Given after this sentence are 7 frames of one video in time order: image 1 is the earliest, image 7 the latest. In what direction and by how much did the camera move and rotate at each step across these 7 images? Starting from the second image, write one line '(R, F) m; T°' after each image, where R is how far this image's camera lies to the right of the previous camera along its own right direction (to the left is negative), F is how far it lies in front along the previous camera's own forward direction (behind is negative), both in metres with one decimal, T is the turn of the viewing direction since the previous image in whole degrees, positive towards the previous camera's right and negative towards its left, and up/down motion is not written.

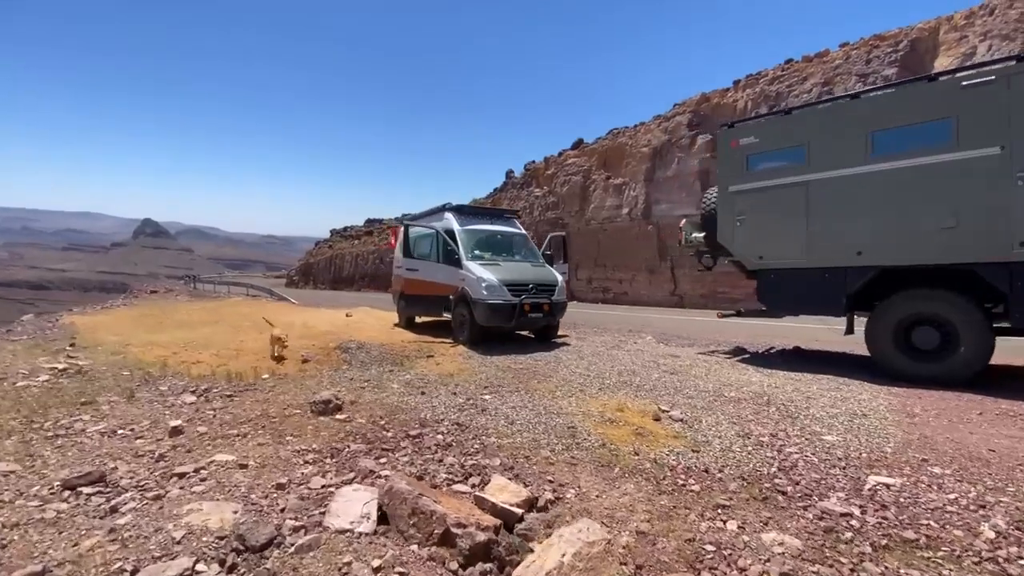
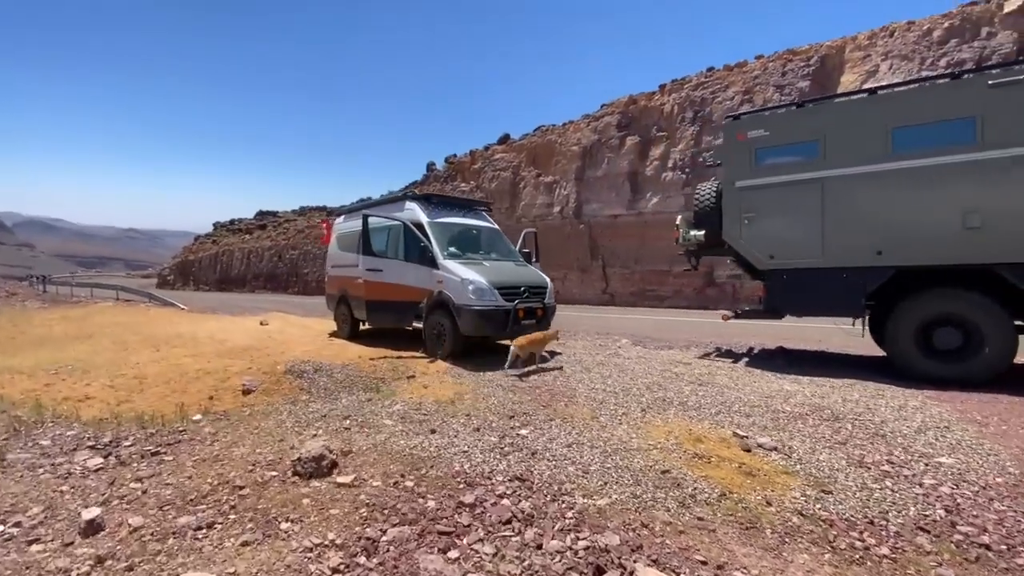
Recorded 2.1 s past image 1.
(-1.7, +1.7) m; +12°
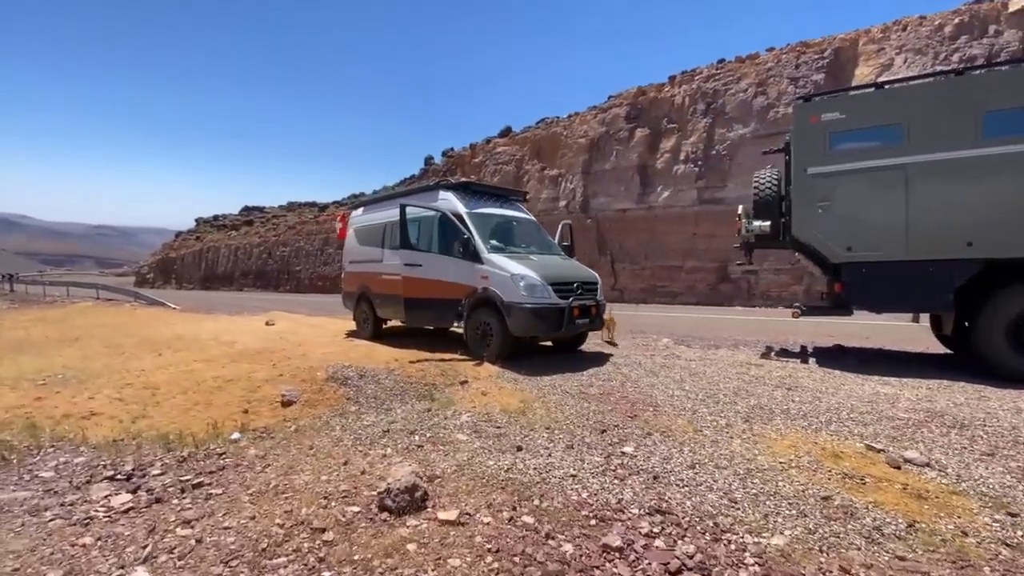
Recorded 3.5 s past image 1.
(-1.2, +0.8) m; +2°
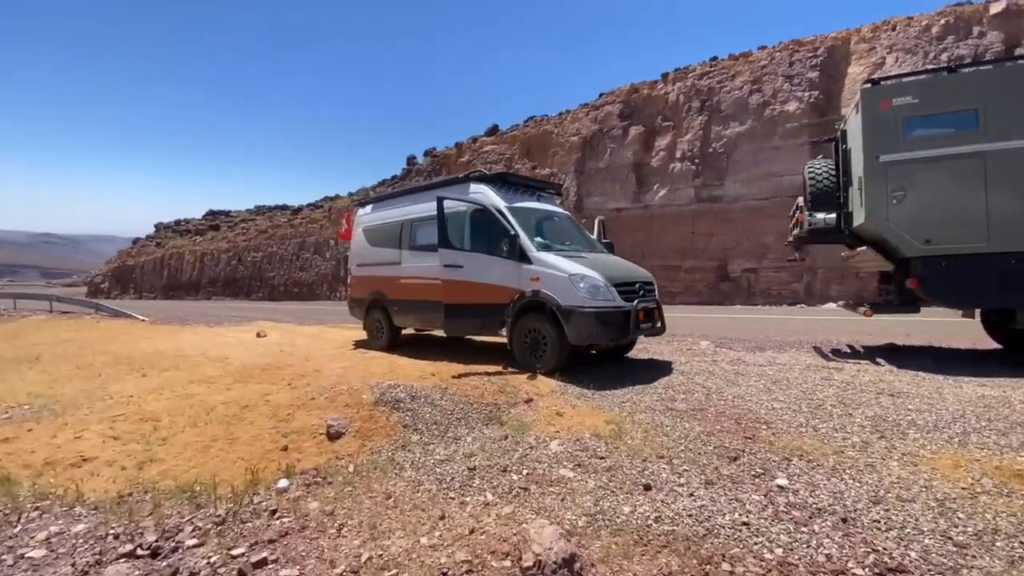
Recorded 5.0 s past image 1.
(-1.4, +1.0) m; +4°
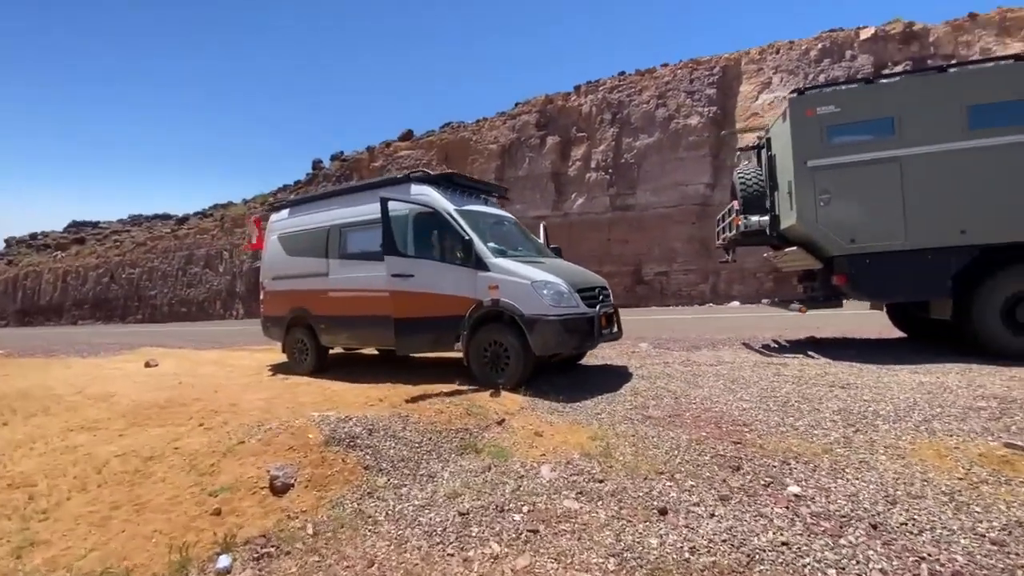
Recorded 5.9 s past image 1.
(-0.7, +0.6) m; +11°
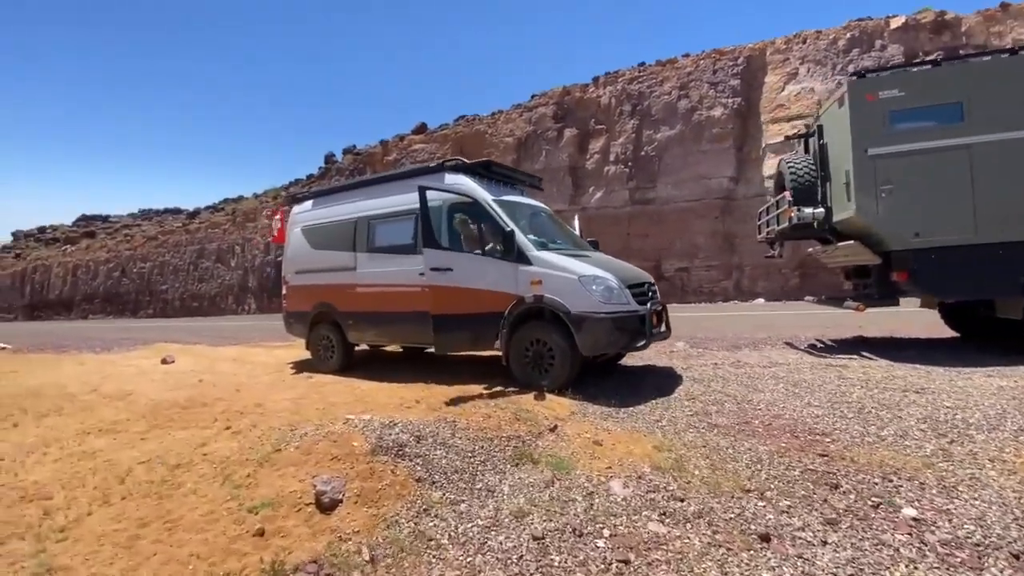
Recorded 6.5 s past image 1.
(-0.5, +0.5) m; -1°
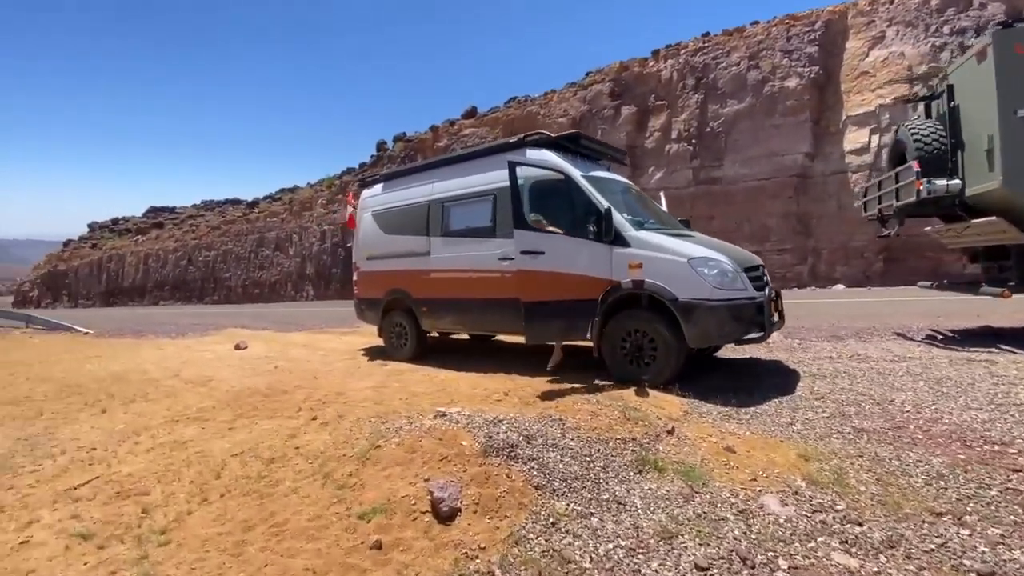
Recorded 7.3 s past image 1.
(-0.7, +0.5) m; -5°
